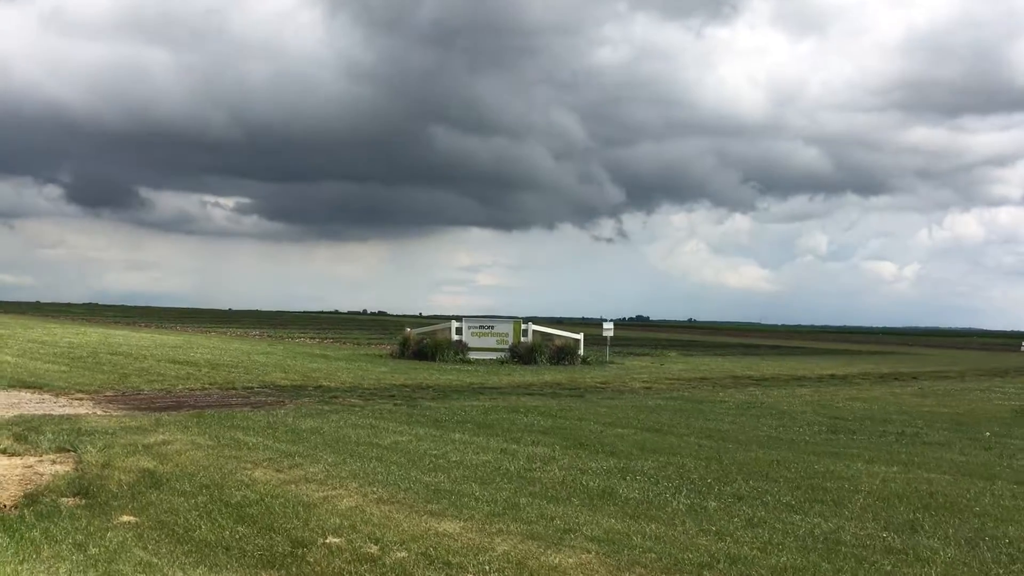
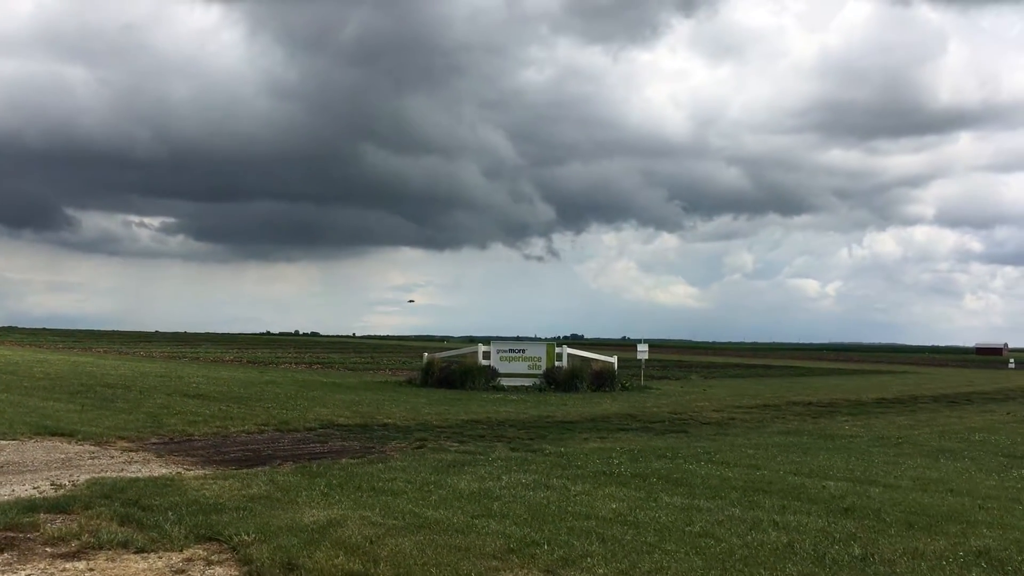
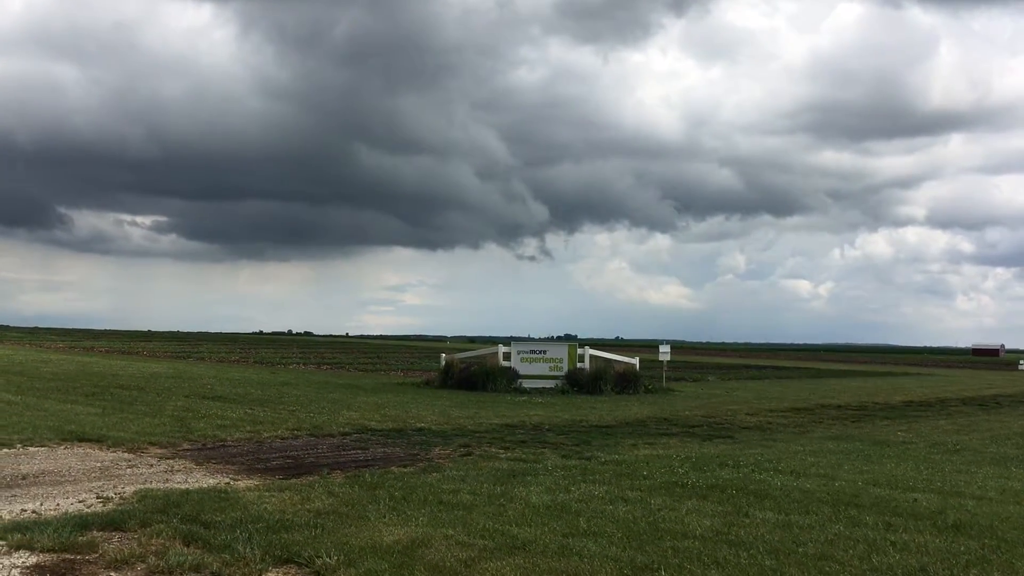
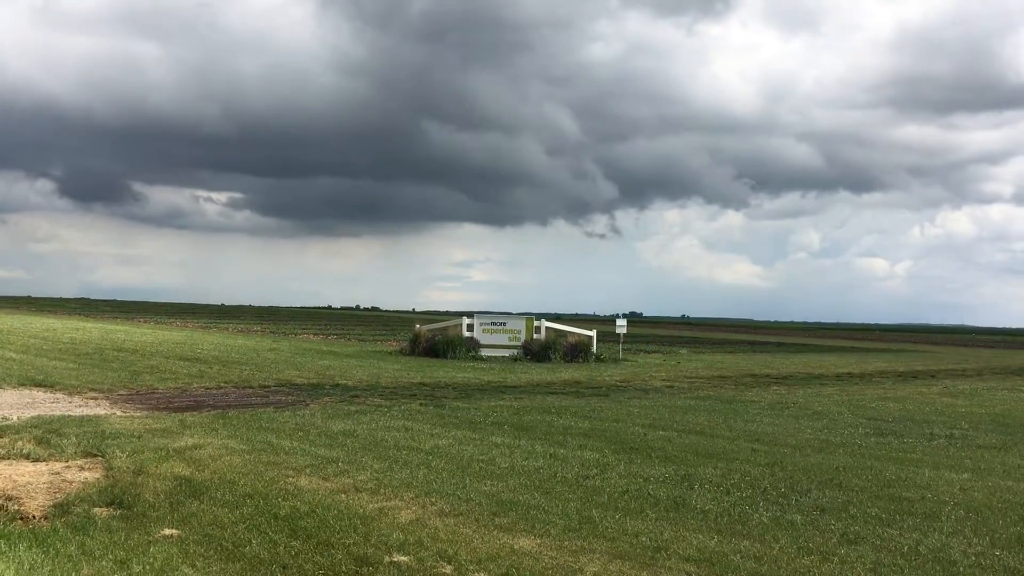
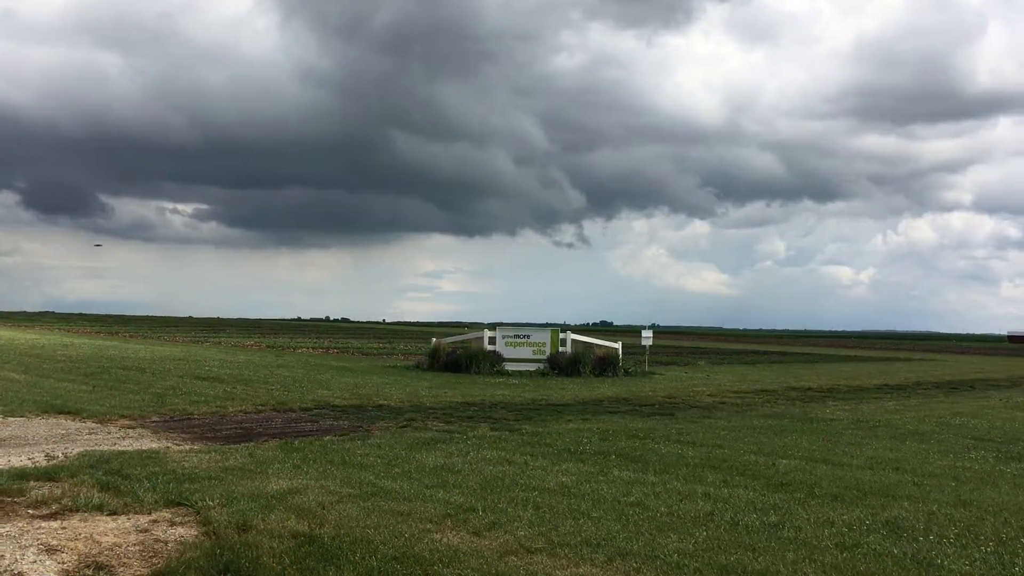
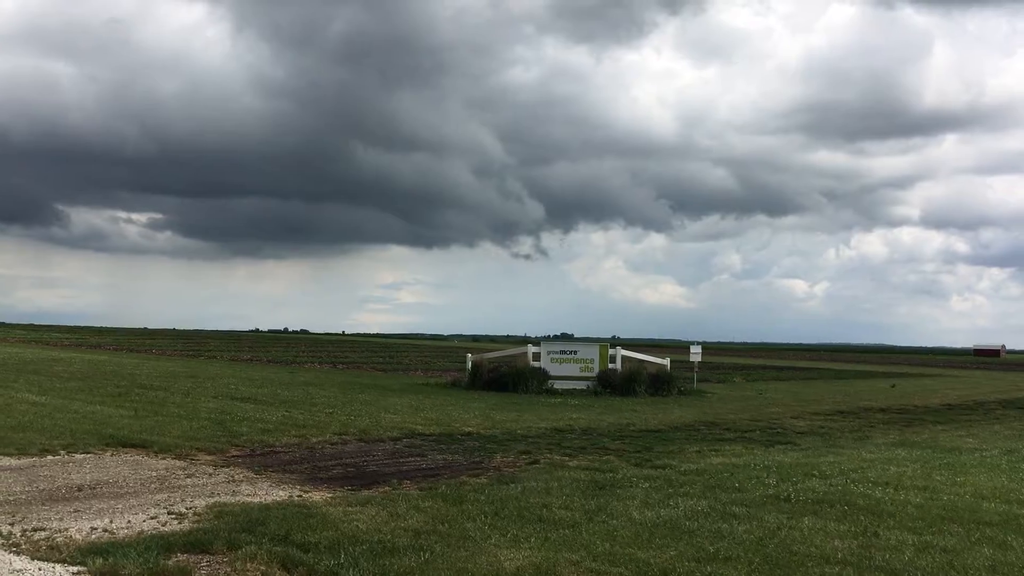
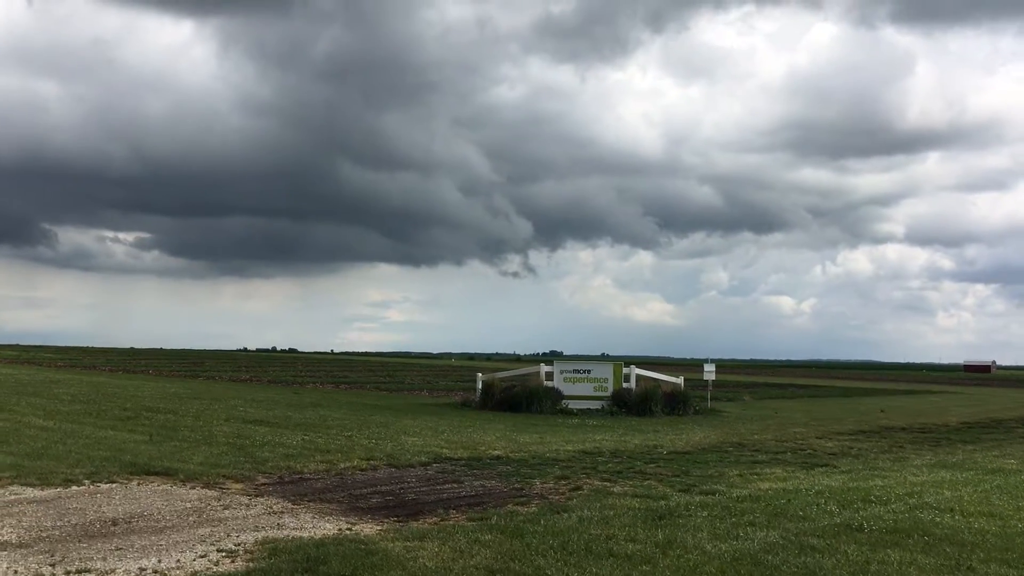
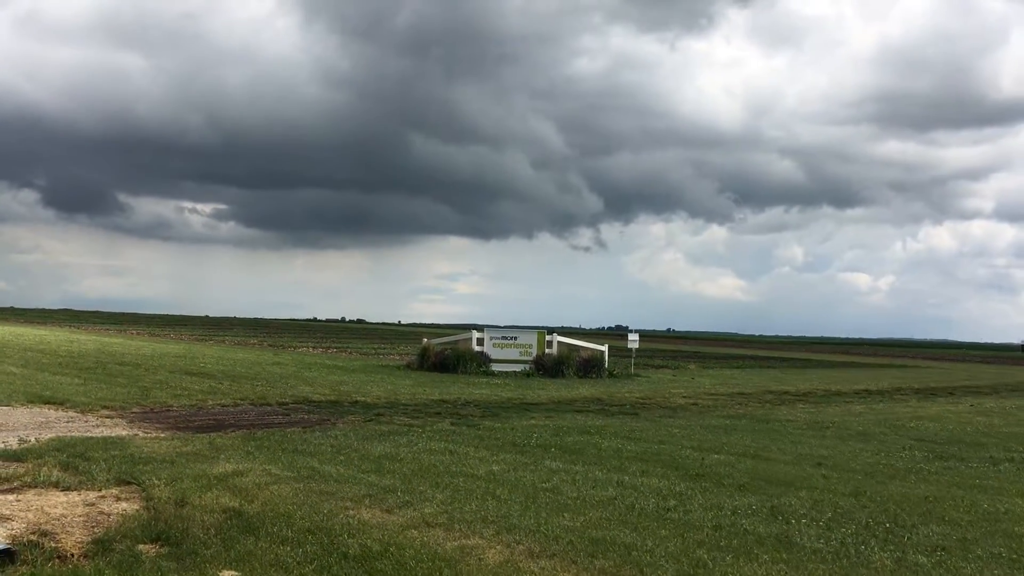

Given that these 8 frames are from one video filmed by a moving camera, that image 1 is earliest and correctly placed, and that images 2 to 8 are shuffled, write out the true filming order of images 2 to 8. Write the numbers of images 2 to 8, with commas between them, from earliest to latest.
4, 8, 5, 2, 3, 6, 7
